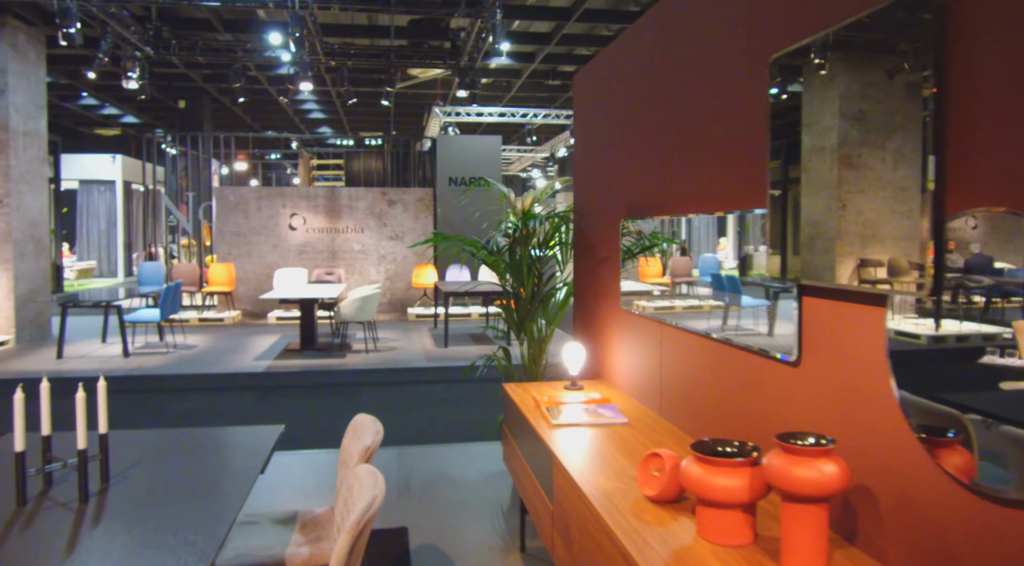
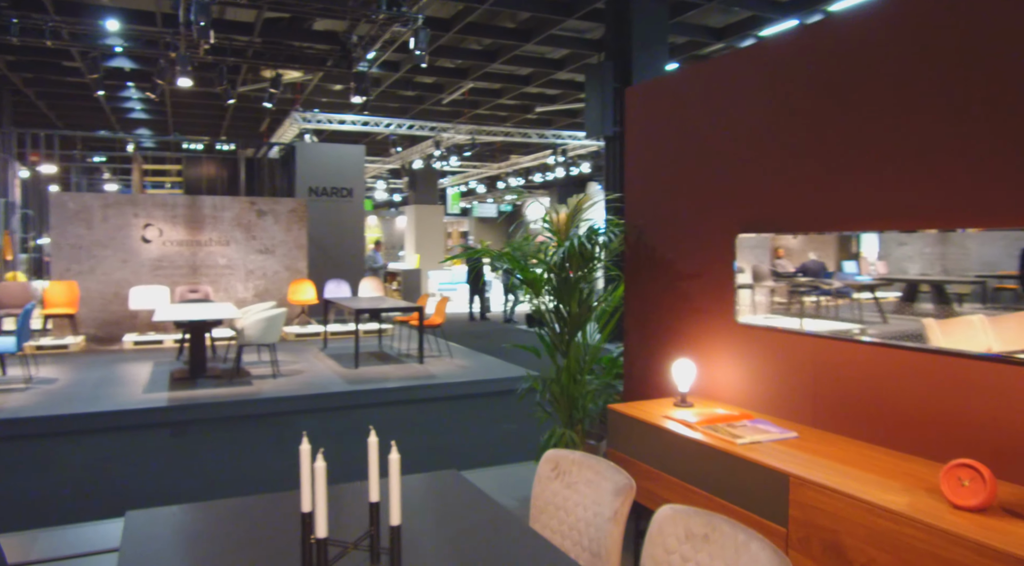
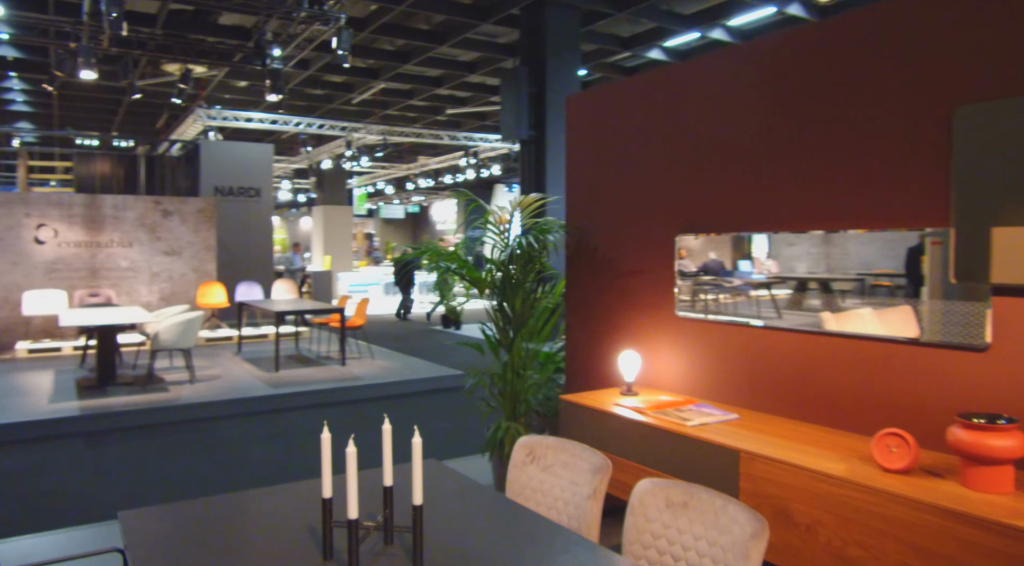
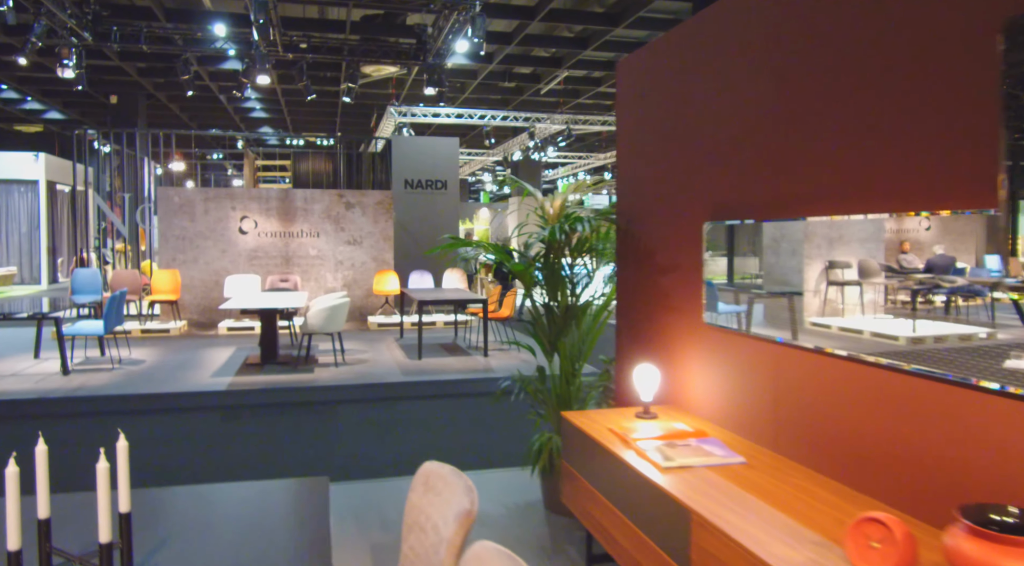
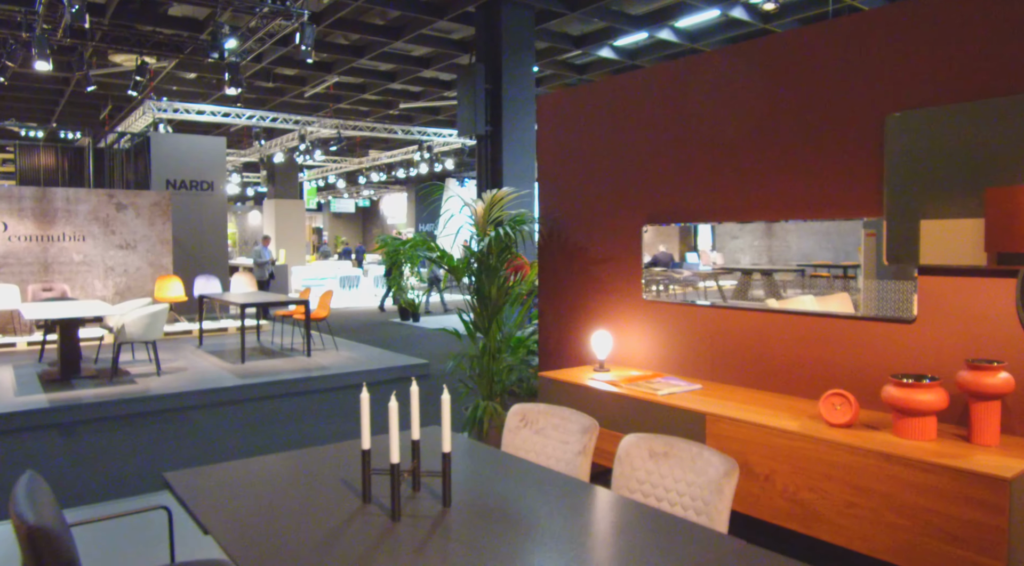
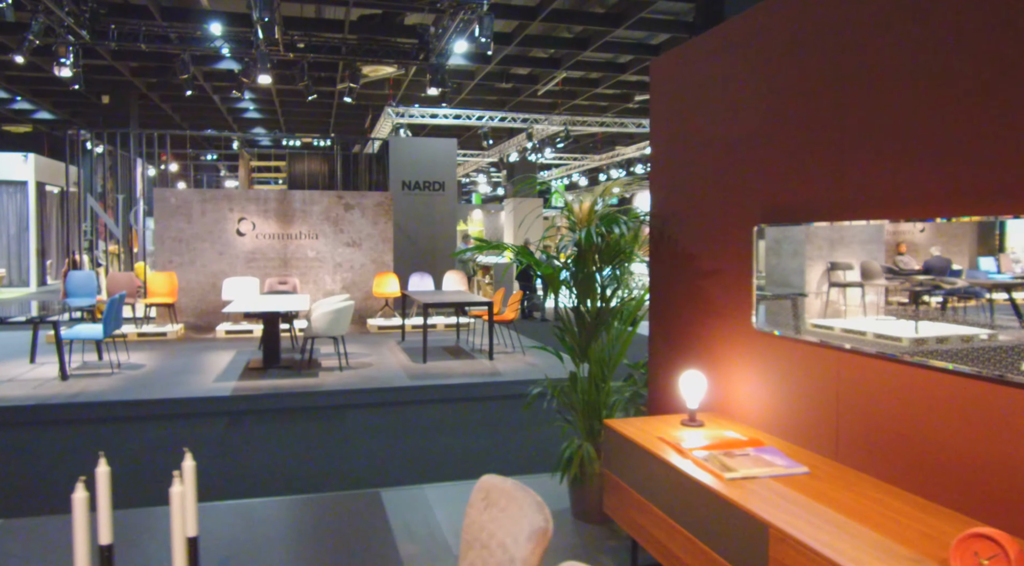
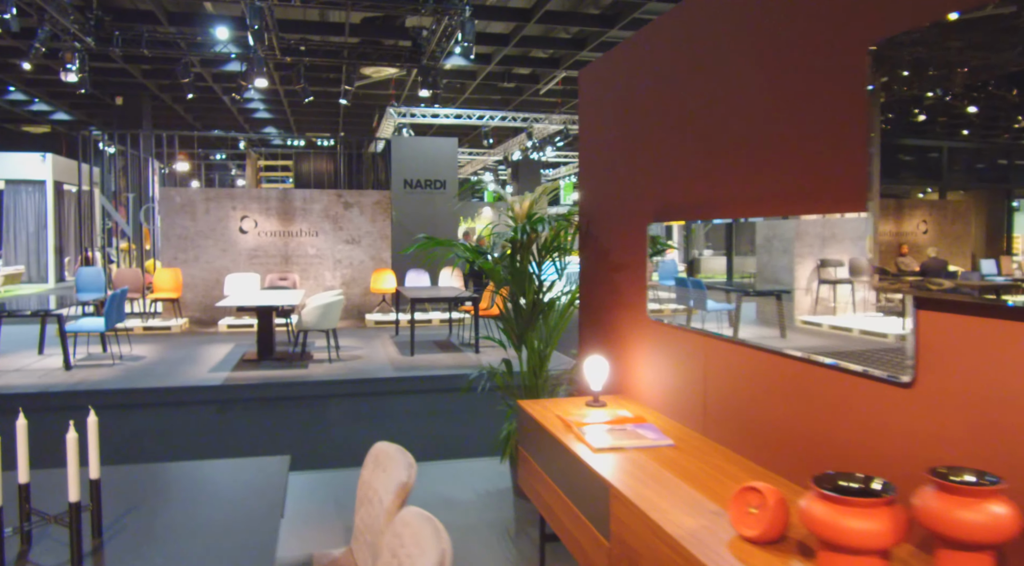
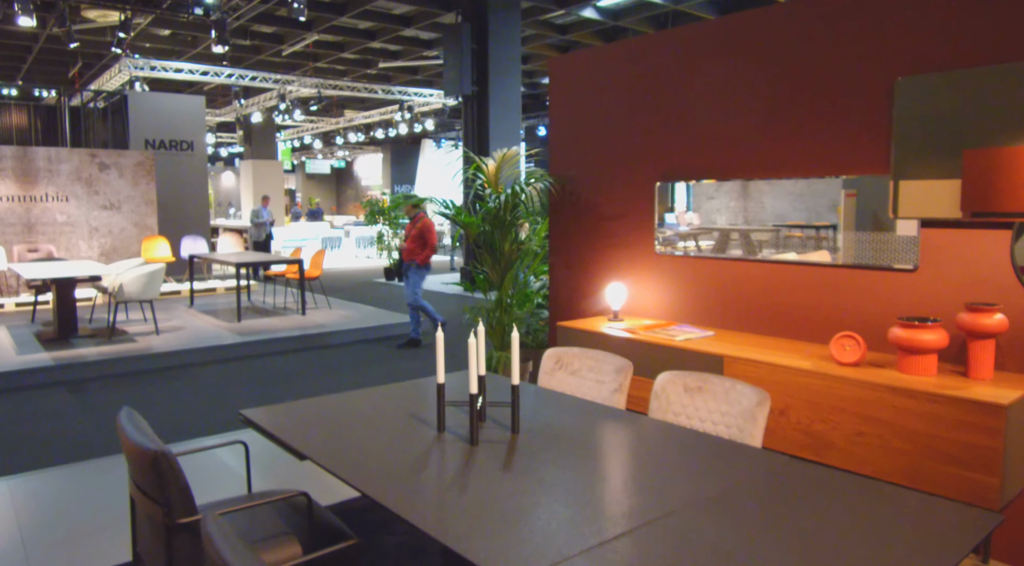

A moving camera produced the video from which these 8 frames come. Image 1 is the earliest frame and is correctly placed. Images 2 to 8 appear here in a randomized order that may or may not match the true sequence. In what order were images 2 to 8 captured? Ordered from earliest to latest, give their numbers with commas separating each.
7, 4, 6, 2, 3, 5, 8
